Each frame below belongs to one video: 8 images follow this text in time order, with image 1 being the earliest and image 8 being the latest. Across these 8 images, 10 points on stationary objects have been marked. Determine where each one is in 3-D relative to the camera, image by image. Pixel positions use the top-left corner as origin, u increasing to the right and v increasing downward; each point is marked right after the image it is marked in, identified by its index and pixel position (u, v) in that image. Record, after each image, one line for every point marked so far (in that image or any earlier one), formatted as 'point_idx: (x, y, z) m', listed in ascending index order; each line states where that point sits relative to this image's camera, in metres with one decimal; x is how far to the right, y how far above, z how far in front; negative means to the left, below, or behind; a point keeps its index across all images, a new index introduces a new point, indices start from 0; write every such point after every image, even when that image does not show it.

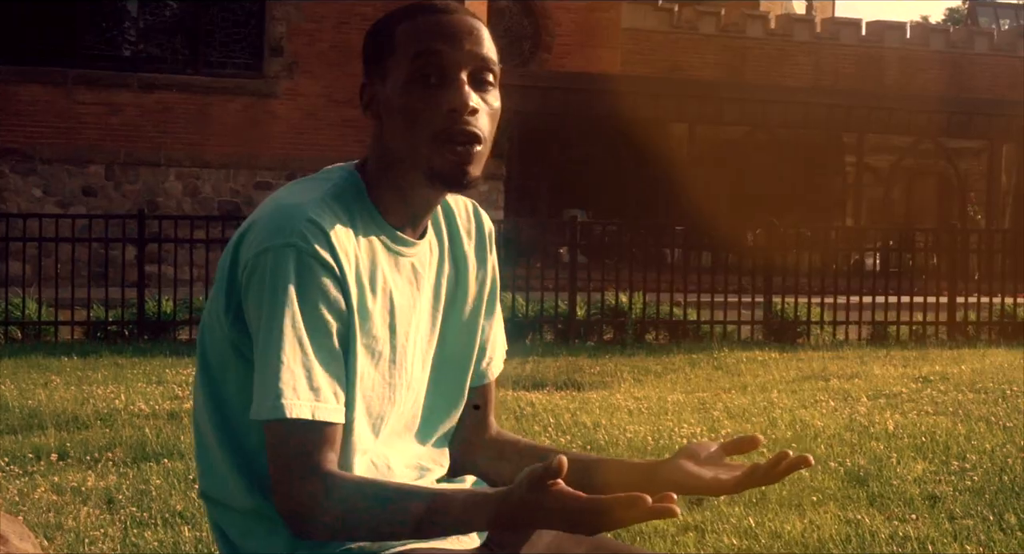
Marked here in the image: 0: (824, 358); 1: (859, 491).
0: (+2.0, -0.5, +10.0) m
1: (+1.1, -0.7, +4.8) m
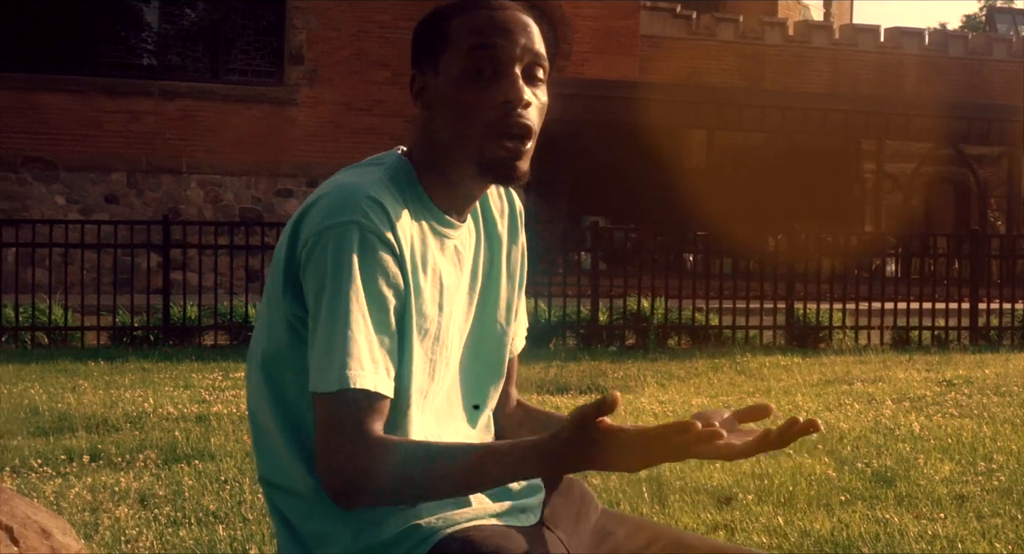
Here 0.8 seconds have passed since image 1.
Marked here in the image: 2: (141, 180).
0: (+2.2, -0.5, +10.1) m
1: (+1.2, -0.7, +4.8) m
2: (-3.4, +0.9, +14.2) m
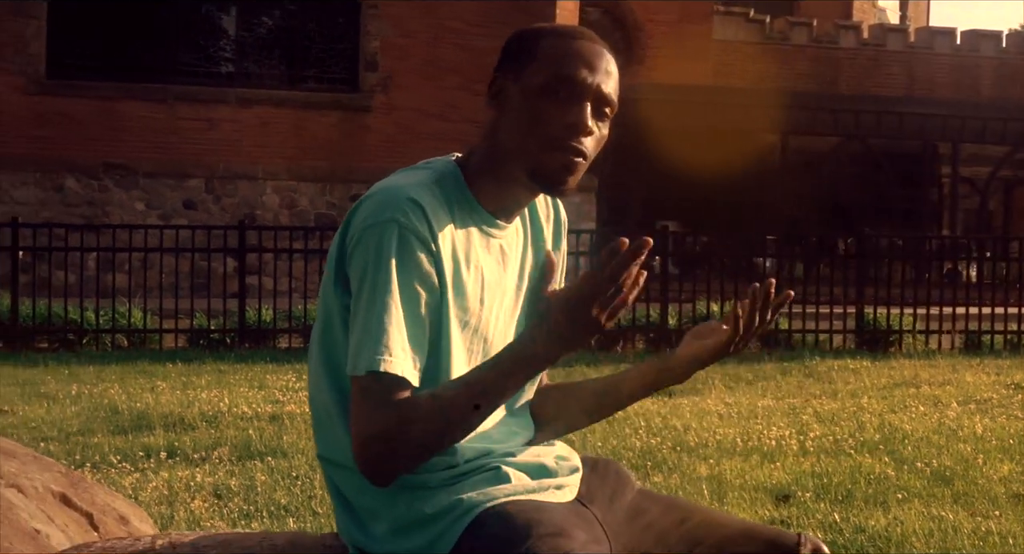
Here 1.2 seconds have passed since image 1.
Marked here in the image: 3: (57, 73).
0: (+2.6, -0.6, +10.1) m
1: (+1.3, -0.7, +4.9) m
2: (-2.7, +0.8, +14.5) m
3: (-4.2, +1.9, +14.2) m
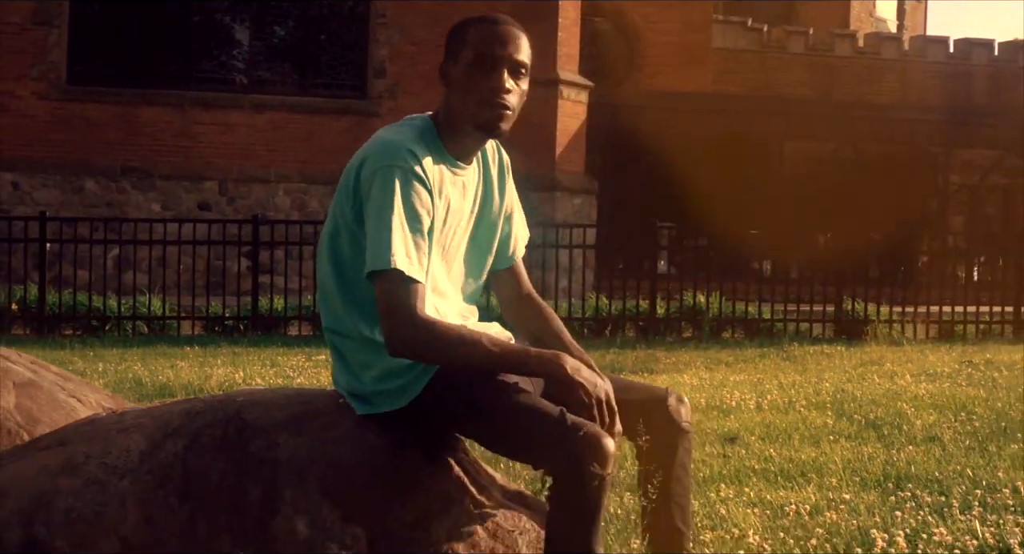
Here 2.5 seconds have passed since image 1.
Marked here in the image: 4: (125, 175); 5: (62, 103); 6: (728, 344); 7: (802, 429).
0: (+2.6, -0.5, +10.8) m
1: (+1.3, -0.6, +5.6) m
2: (-2.7, +0.9, +15.2) m
3: (-4.2, +1.9, +15.0) m
4: (-3.7, +1.0, +15.0) m
5: (-4.3, +1.7, +14.8) m
6: (+1.6, -0.5, +11.6) m
7: (+1.1, -0.6, +5.7) m
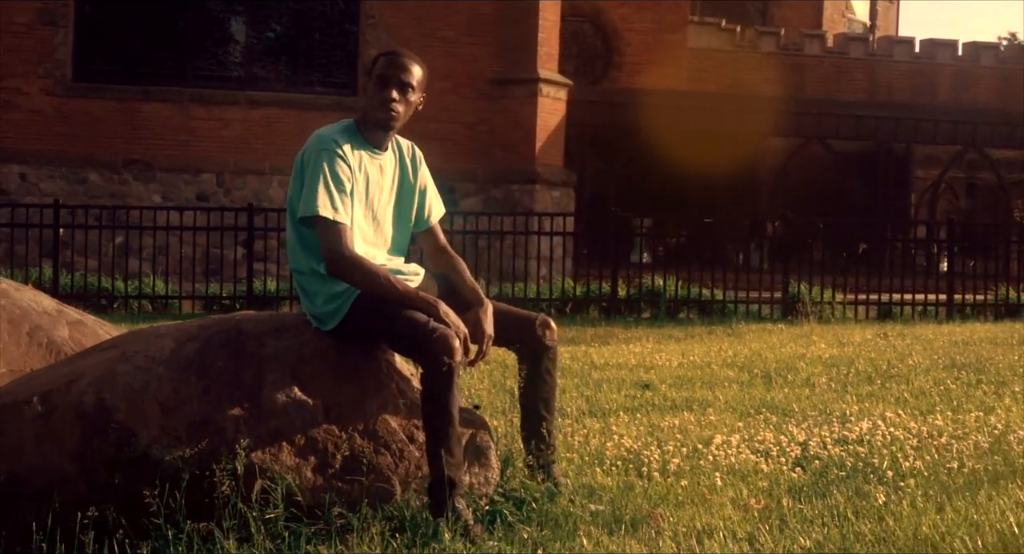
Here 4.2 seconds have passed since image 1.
0: (+2.4, -0.4, +11.9) m
1: (+1.1, -0.4, +6.7) m
2: (-3.0, +1.0, +16.4) m
3: (-4.4, +2.1, +16.1) m
4: (-4.0, +1.1, +16.1) m
5: (-4.5, +1.8, +16.0) m
6: (+1.4, -0.4, +12.7) m
7: (+0.9, -0.4, +6.9) m
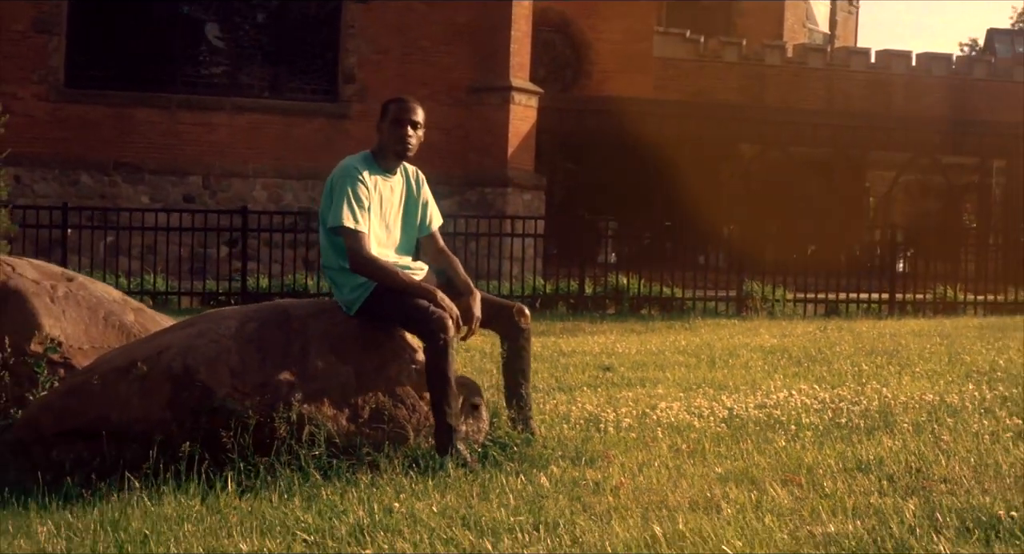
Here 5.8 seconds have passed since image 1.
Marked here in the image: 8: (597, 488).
0: (+2.2, -0.4, +13.0) m
1: (+1.0, -0.4, +7.8) m
2: (-3.3, +1.0, +17.4) m
3: (-4.7, +2.1, +17.1) m
4: (-4.2, +1.2, +17.1) m
5: (-4.8, +1.8, +16.9) m
6: (+1.2, -0.4, +13.8) m
7: (+0.8, -0.4, +8.0) m
8: (+0.2, -0.5, +3.9) m
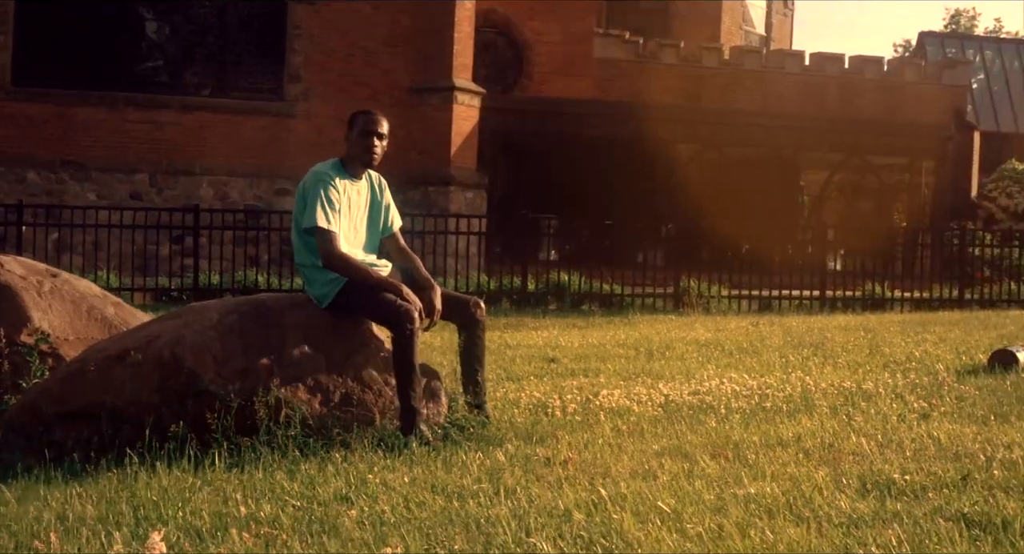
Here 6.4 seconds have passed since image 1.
0: (+1.7, -0.3, +13.6) m
1: (+0.7, -0.4, +8.3) m
2: (-3.9, +1.1, +17.7) m
3: (-5.3, +2.1, +17.3) m
4: (-4.9, +1.2, +17.4) m
5: (-5.4, +1.9, +17.2) m
6: (+0.7, -0.3, +14.3) m
7: (+0.5, -0.4, +8.5) m
8: (+0.1, -0.5, +4.4) m
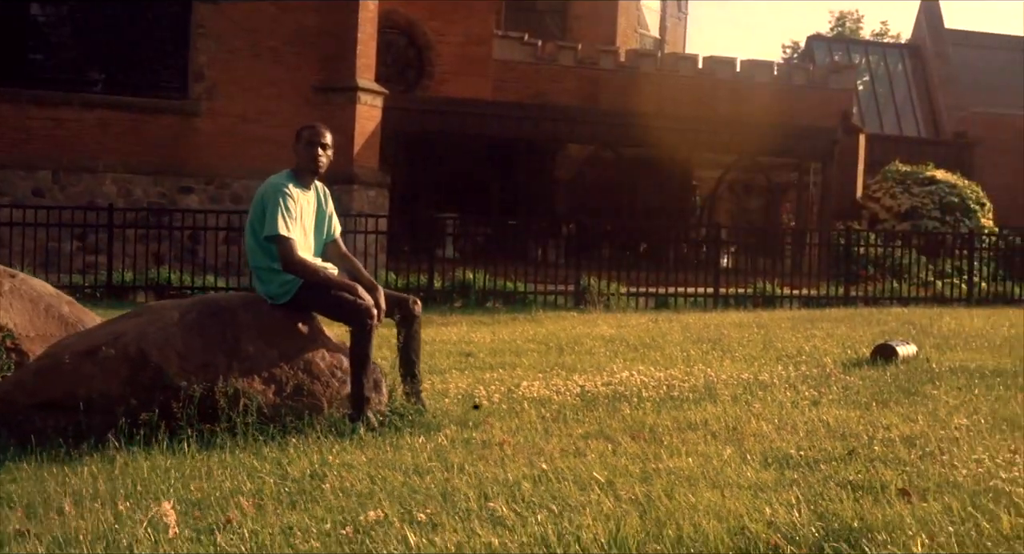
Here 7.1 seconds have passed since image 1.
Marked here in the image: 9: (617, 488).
0: (+0.9, -0.3, +14.2) m
1: (+0.2, -0.4, +8.9) m
2: (-5.0, +1.1, +17.9) m
3: (-6.4, +2.2, +17.5) m
4: (-5.9, +1.2, +17.6) m
5: (-6.5, +1.9, +17.3) m
6: (-0.2, -0.3, +14.9) m
7: (0.0, -0.4, +9.0) m
8: (-0.1, -0.5, +5.0) m
9: (+0.3, -0.5, +3.8) m
